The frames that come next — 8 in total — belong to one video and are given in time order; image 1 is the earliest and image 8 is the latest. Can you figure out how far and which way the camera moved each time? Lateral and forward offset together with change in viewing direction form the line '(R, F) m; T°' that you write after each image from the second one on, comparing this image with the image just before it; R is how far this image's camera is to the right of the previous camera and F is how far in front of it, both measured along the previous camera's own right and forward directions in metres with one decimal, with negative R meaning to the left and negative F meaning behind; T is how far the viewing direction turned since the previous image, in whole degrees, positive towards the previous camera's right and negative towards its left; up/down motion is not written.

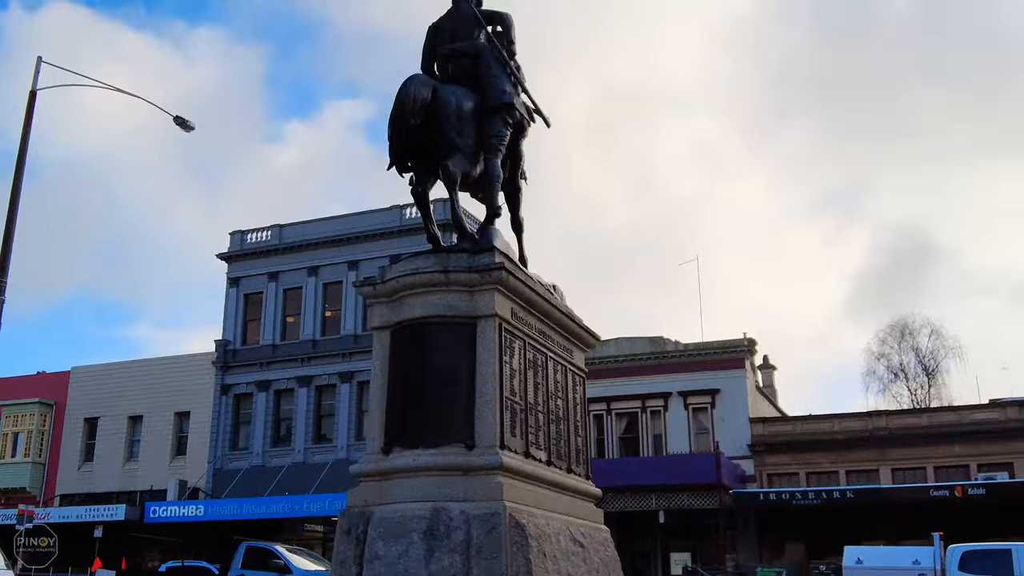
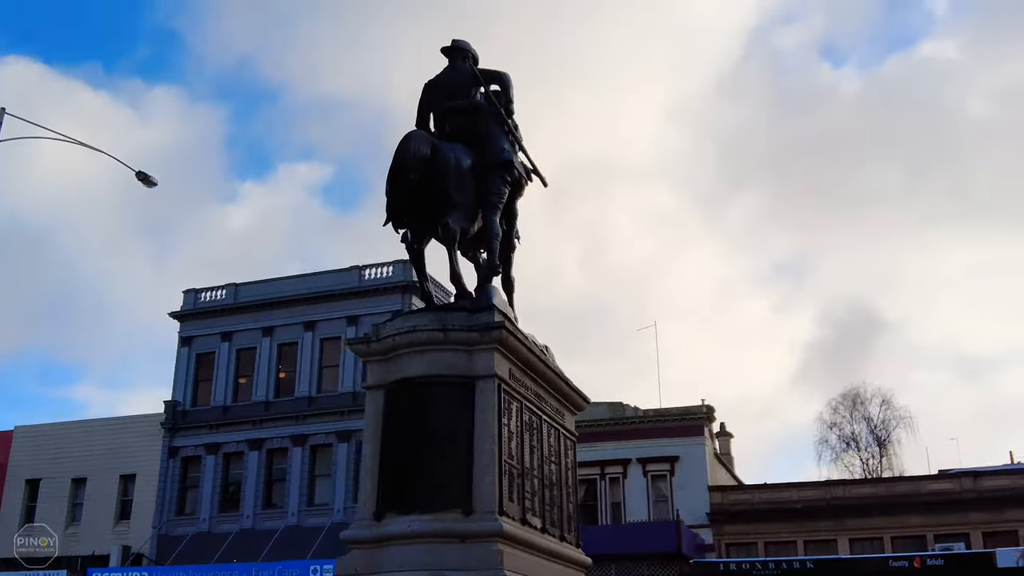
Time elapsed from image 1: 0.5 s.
(-0.3, +0.2) m; +3°
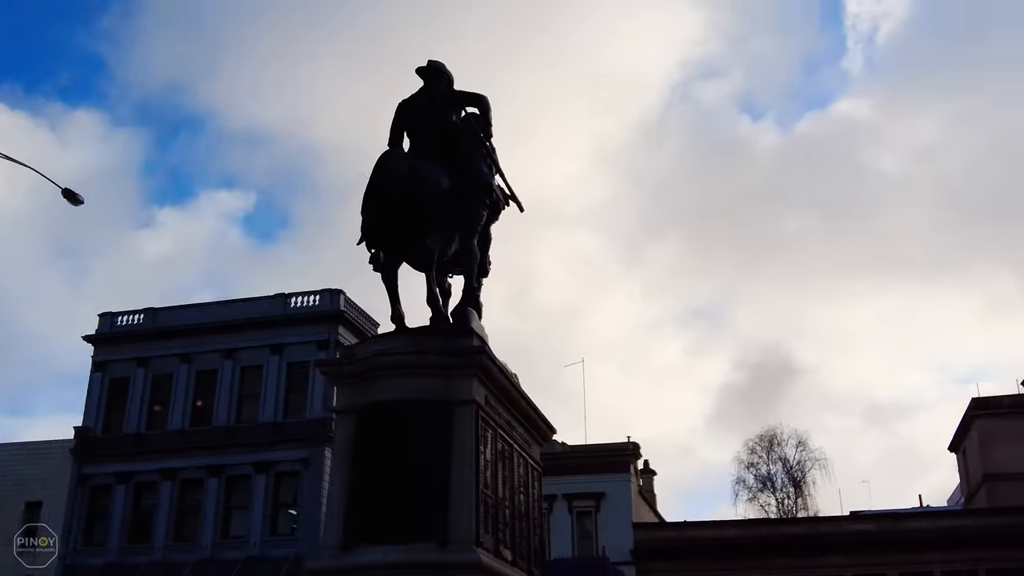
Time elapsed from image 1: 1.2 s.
(-0.4, +0.2) m; +4°
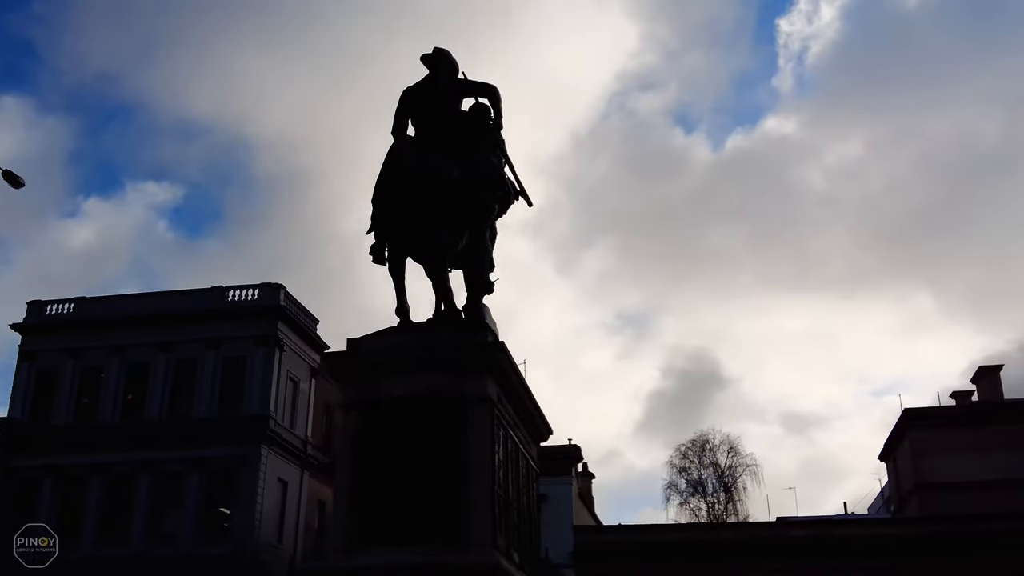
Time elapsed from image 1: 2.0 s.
(-0.5, +0.2) m; +4°
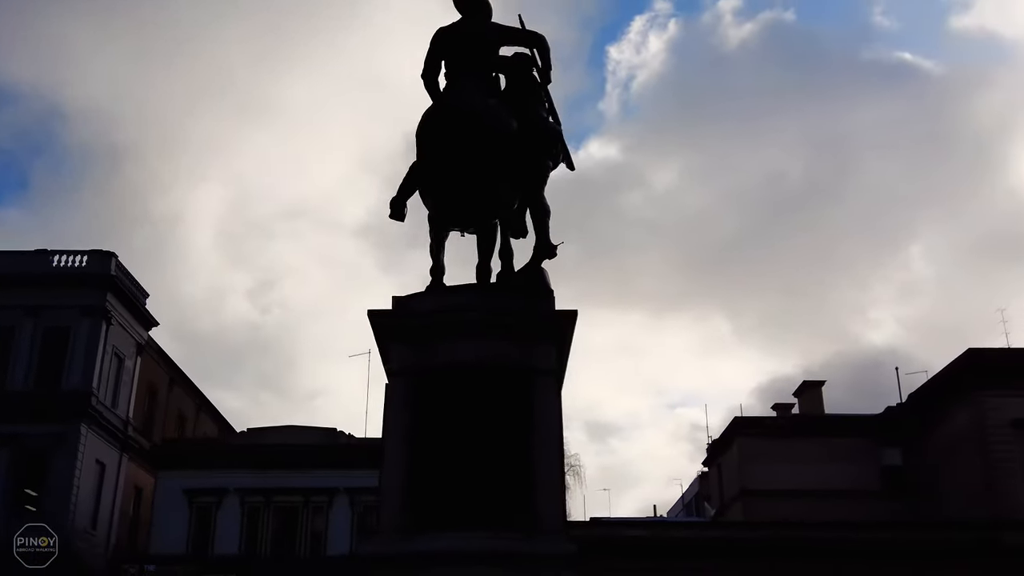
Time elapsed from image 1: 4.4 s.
(-1.4, +0.7) m; +10°
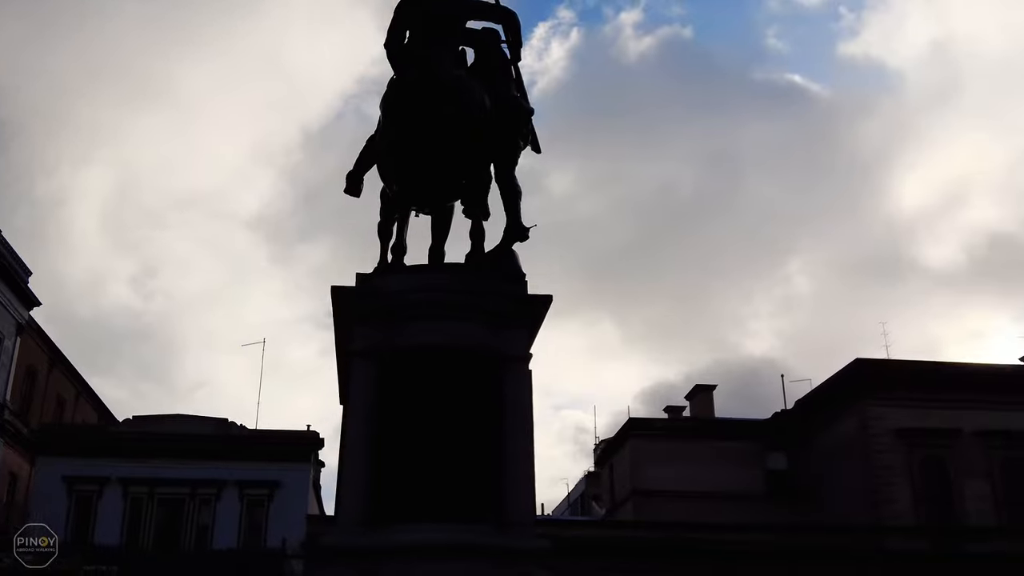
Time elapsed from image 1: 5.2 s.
(-0.4, +0.3) m; +6°
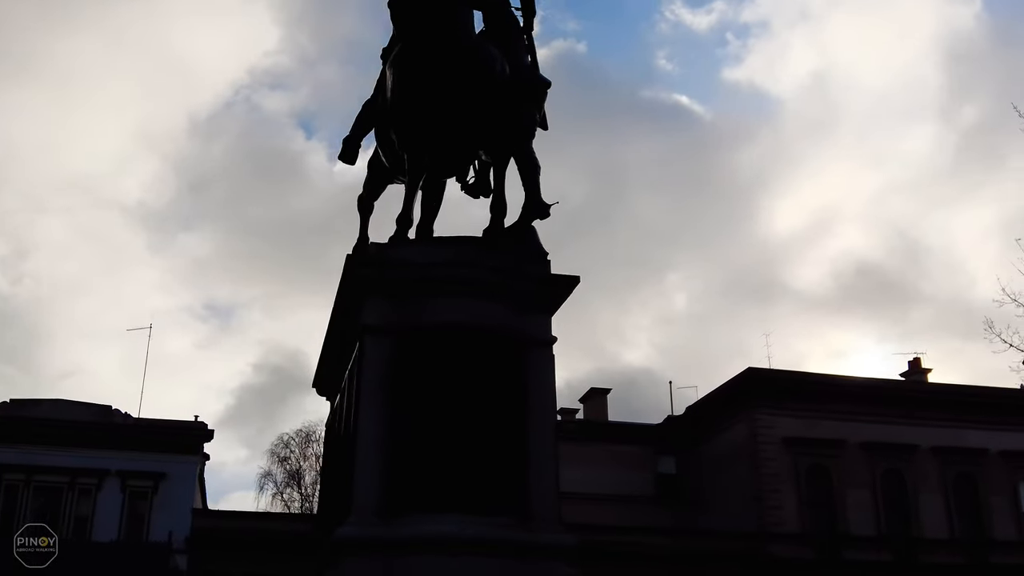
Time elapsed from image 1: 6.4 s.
(-0.7, +0.4) m; +6°
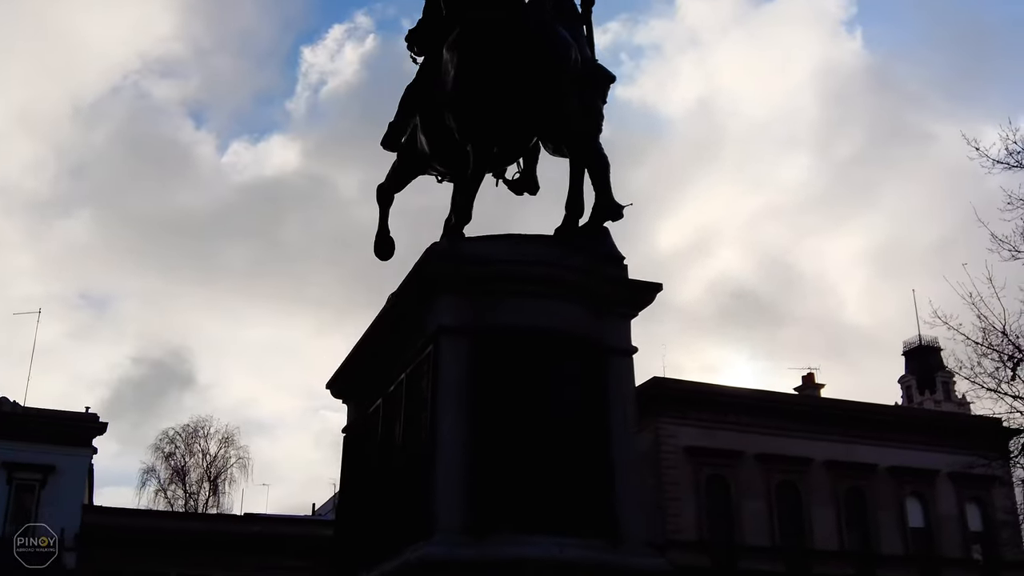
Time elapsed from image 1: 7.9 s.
(-0.9, +0.4) m; +6°
